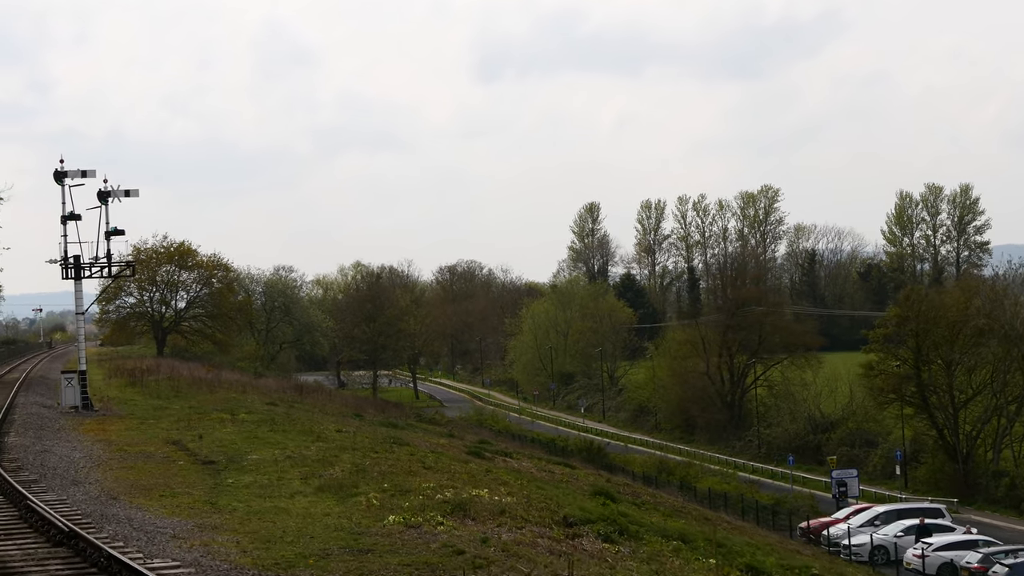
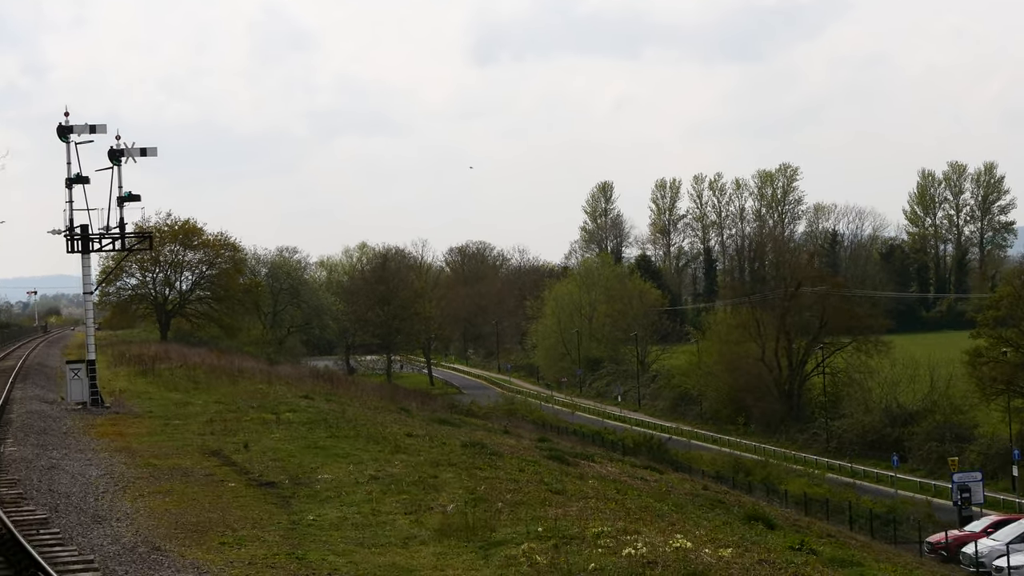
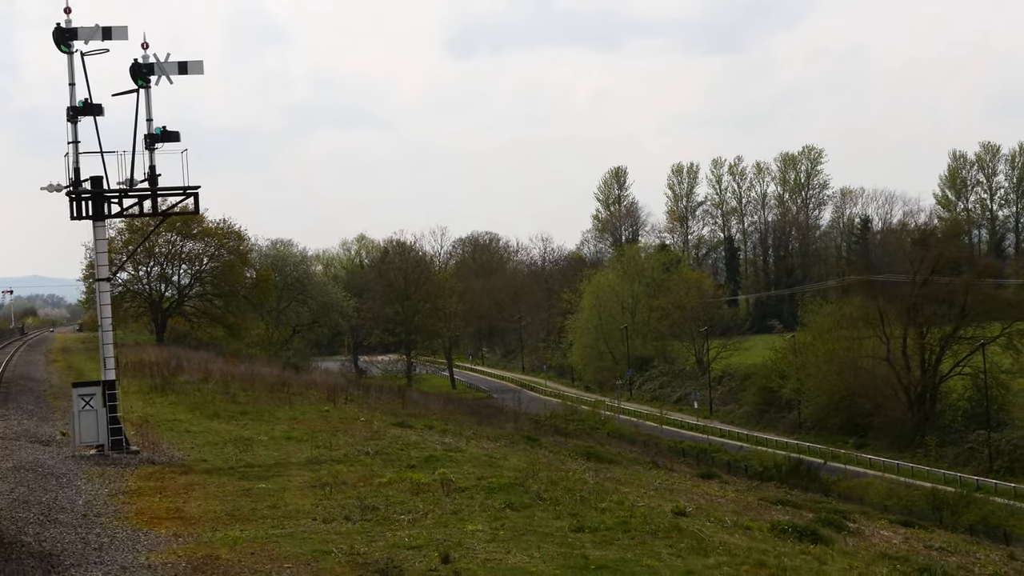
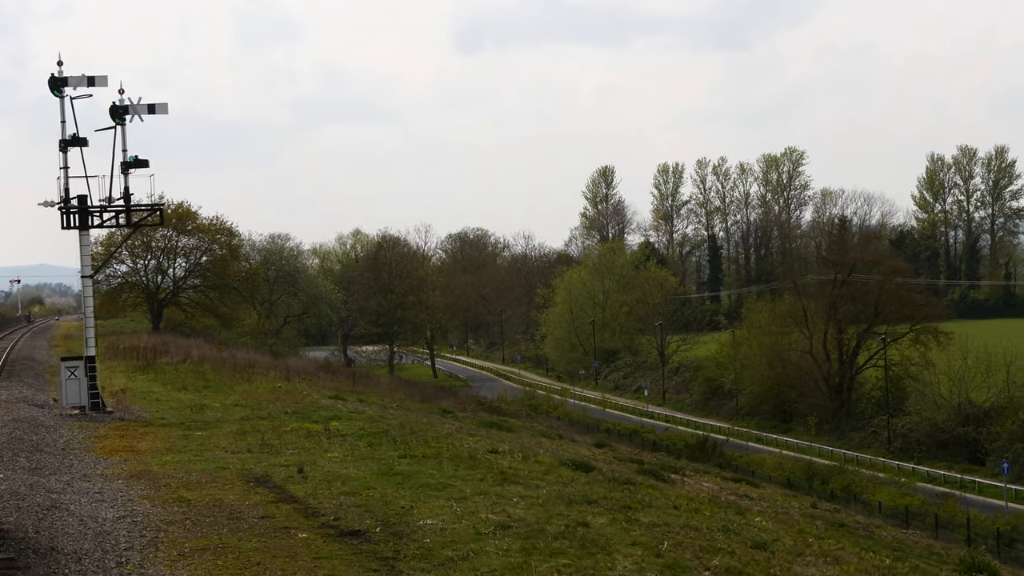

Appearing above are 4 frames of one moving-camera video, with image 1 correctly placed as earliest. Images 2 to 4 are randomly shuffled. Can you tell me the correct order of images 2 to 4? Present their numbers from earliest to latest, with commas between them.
2, 4, 3
